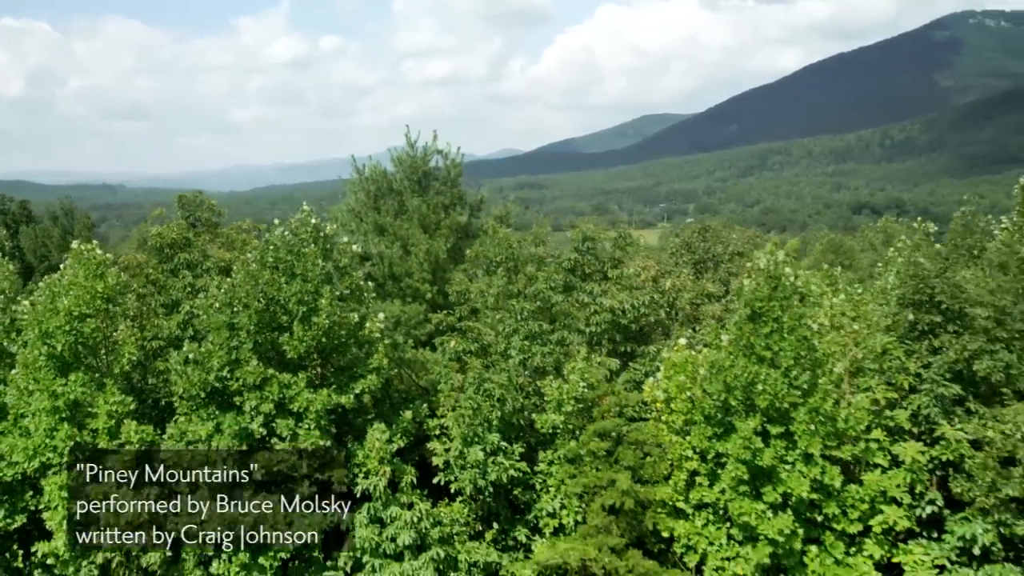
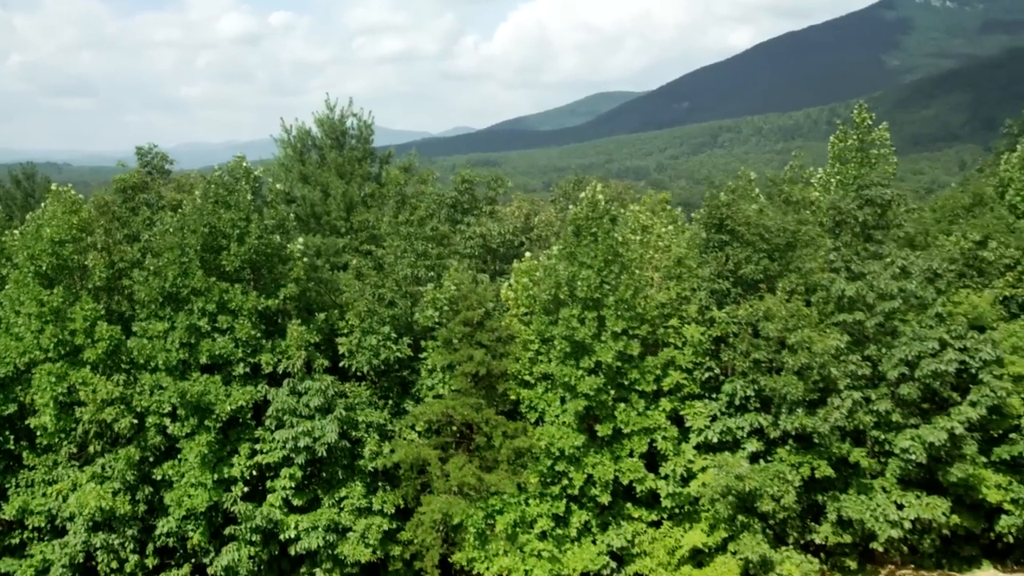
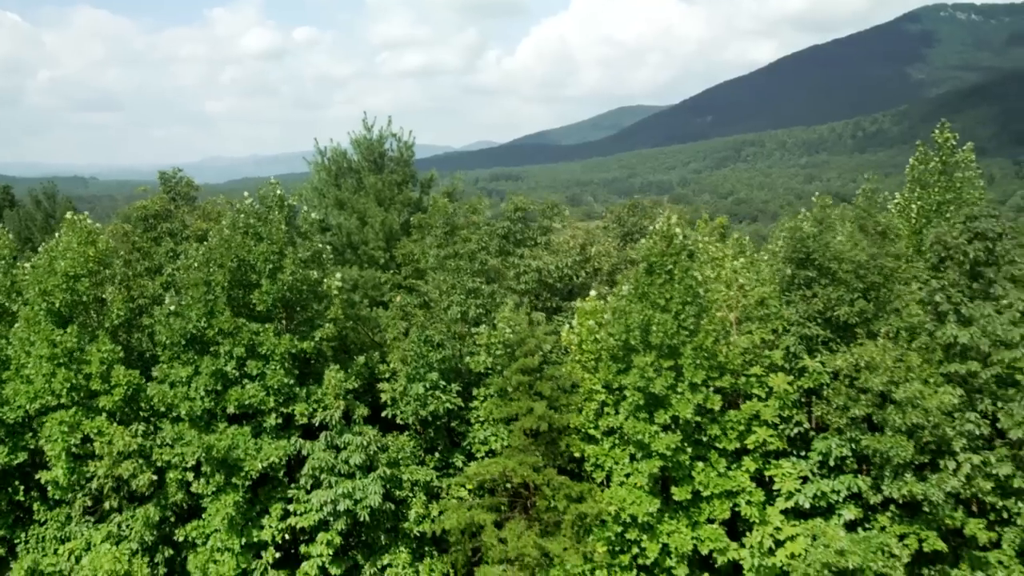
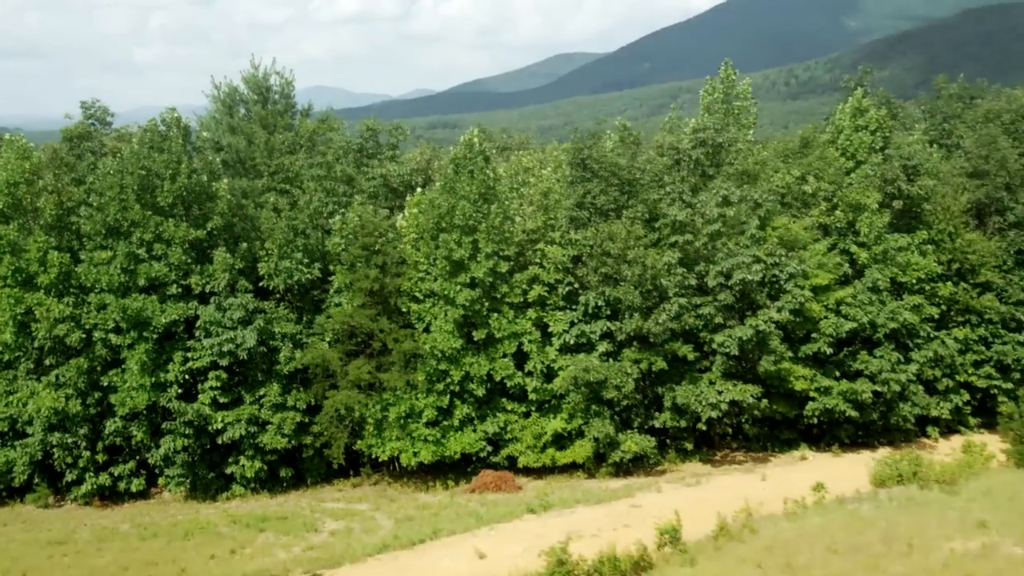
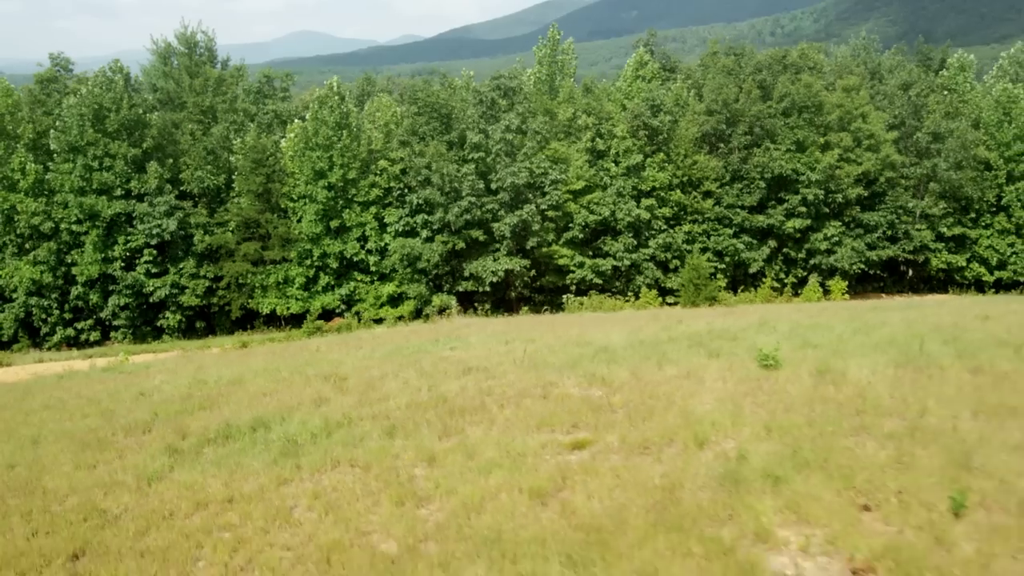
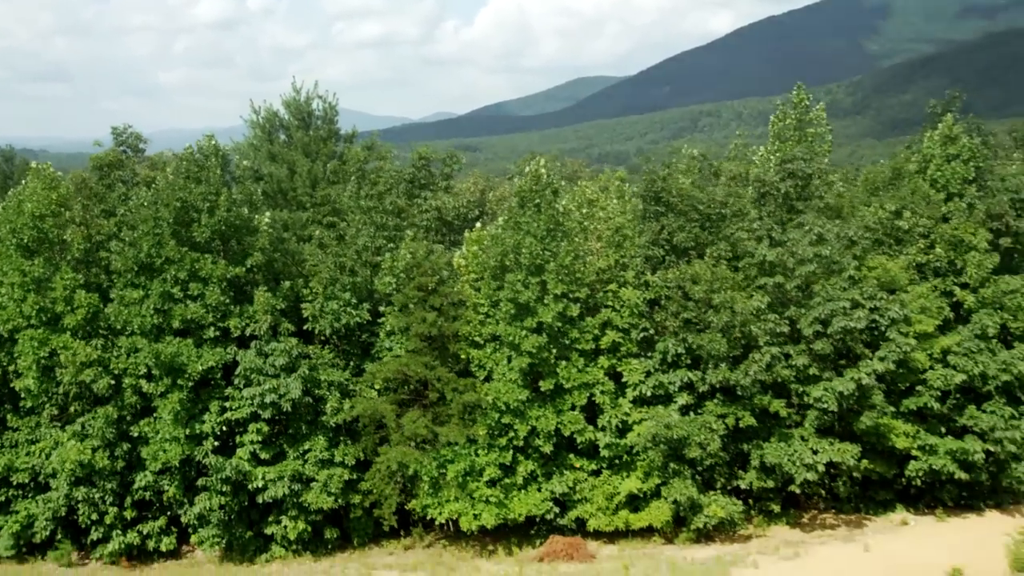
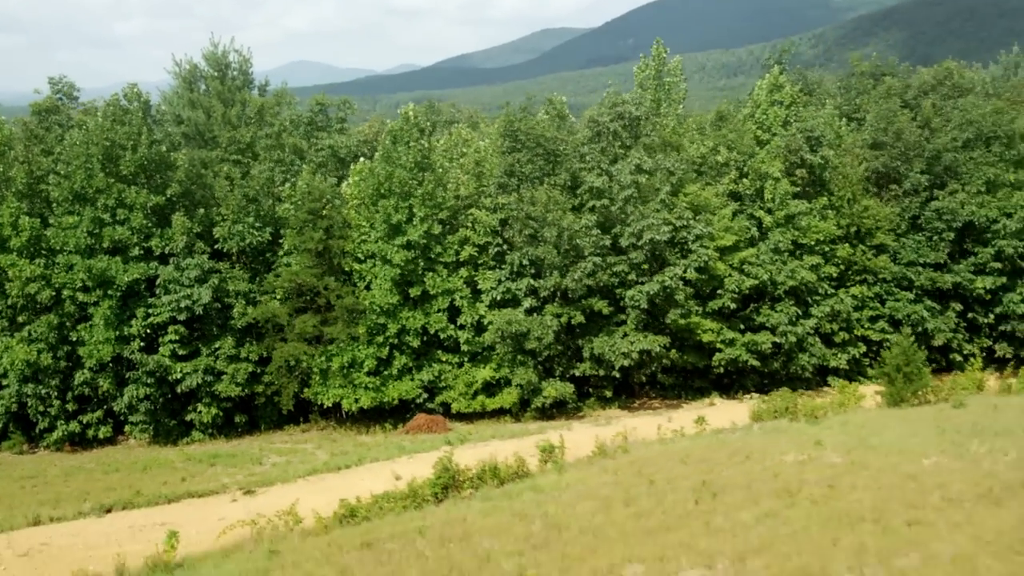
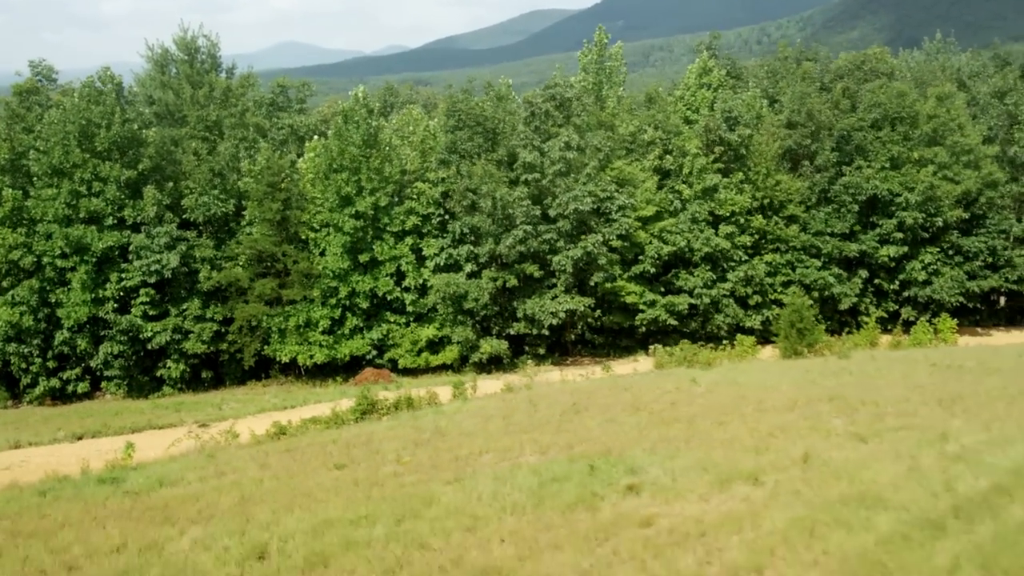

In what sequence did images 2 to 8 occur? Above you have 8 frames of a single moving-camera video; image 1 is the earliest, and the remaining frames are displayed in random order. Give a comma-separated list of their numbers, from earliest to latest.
3, 2, 6, 4, 7, 8, 5
